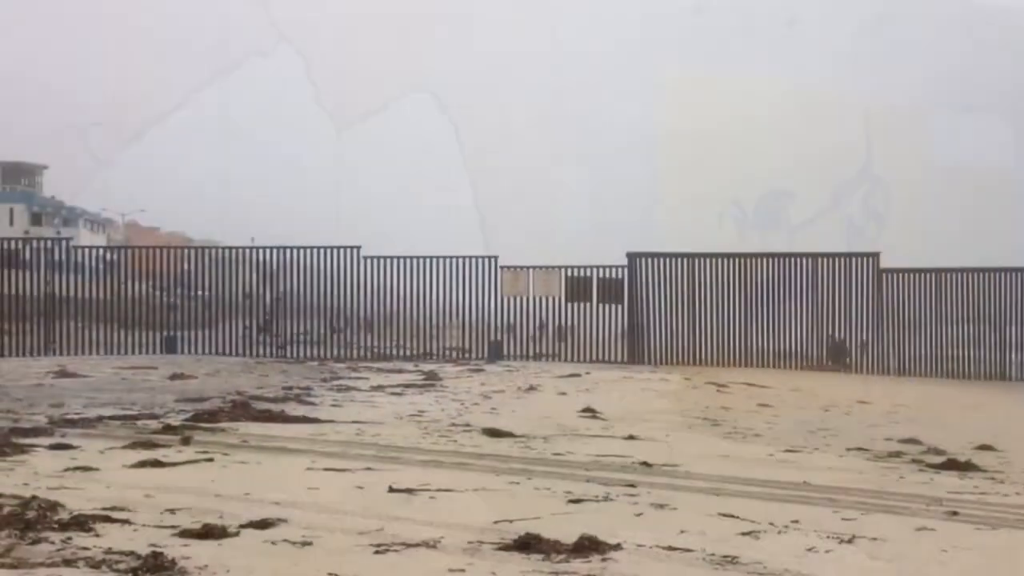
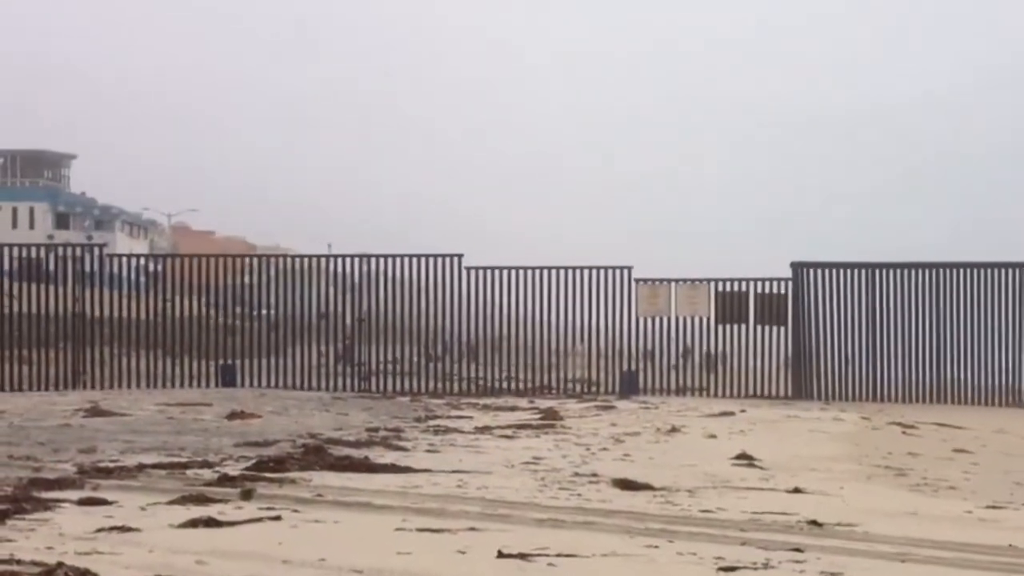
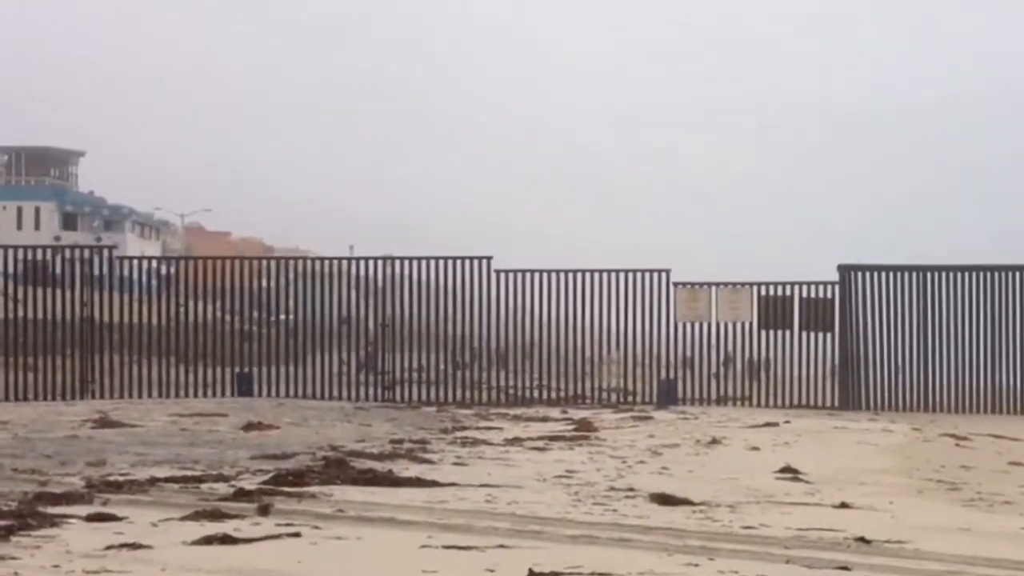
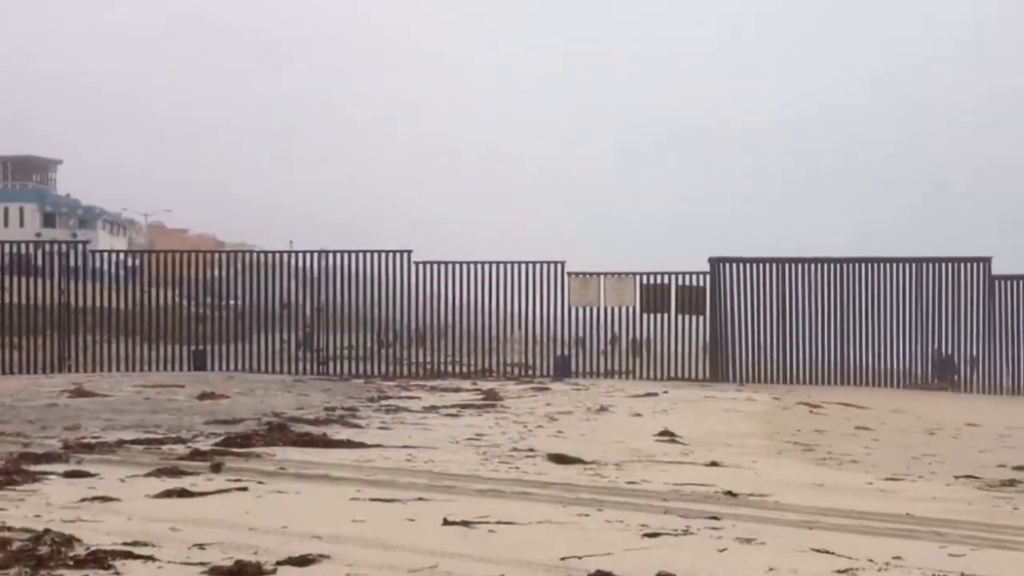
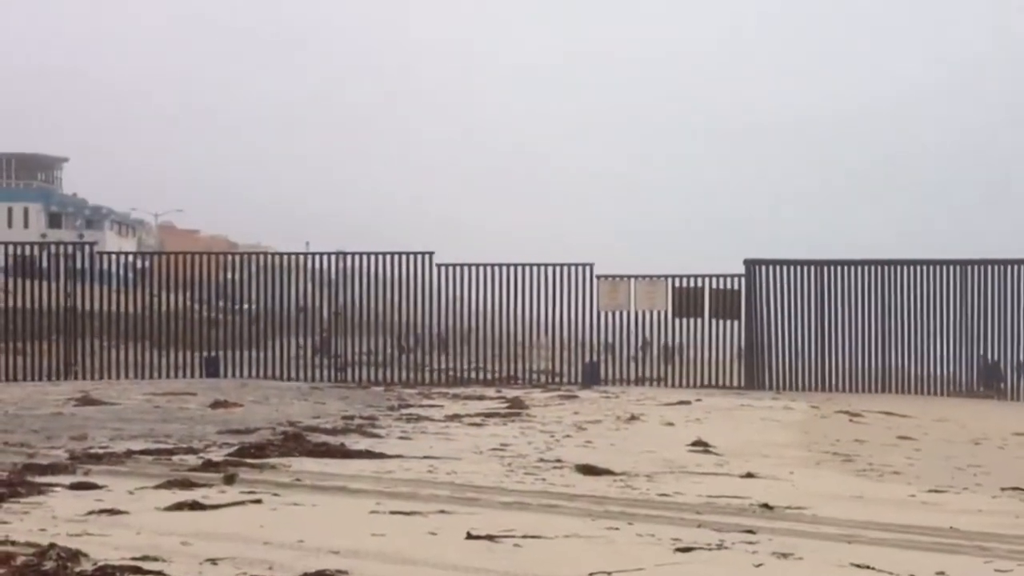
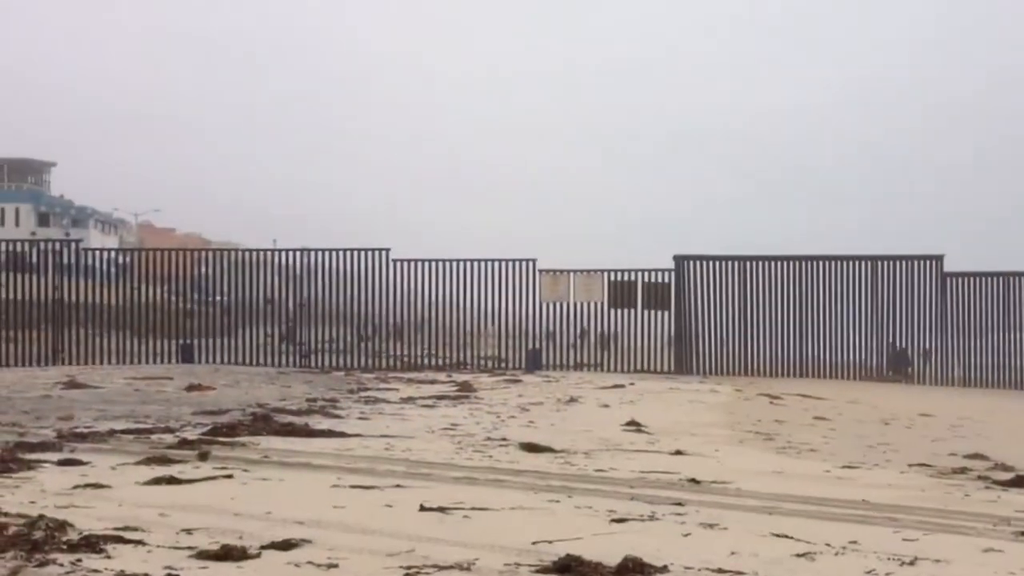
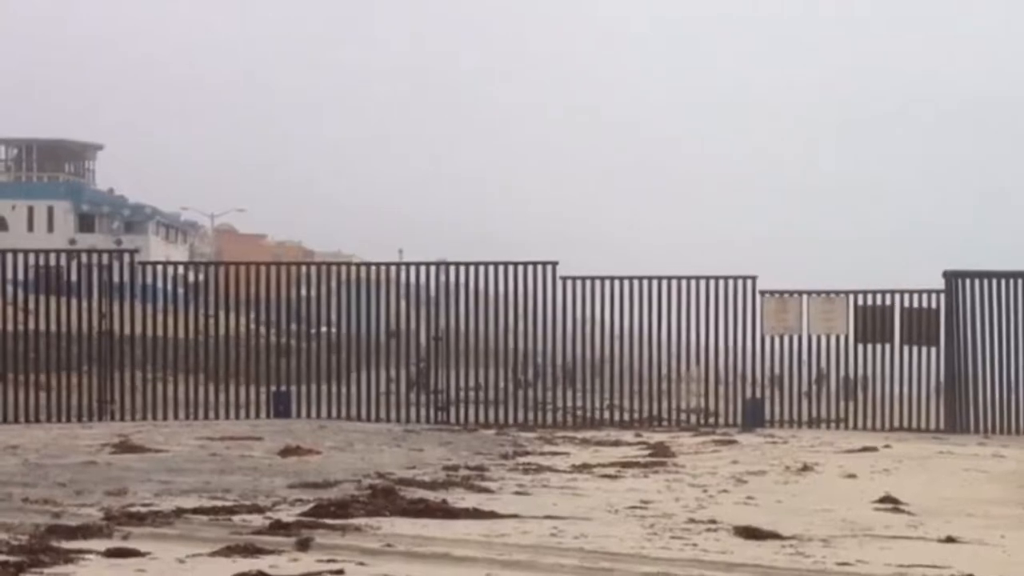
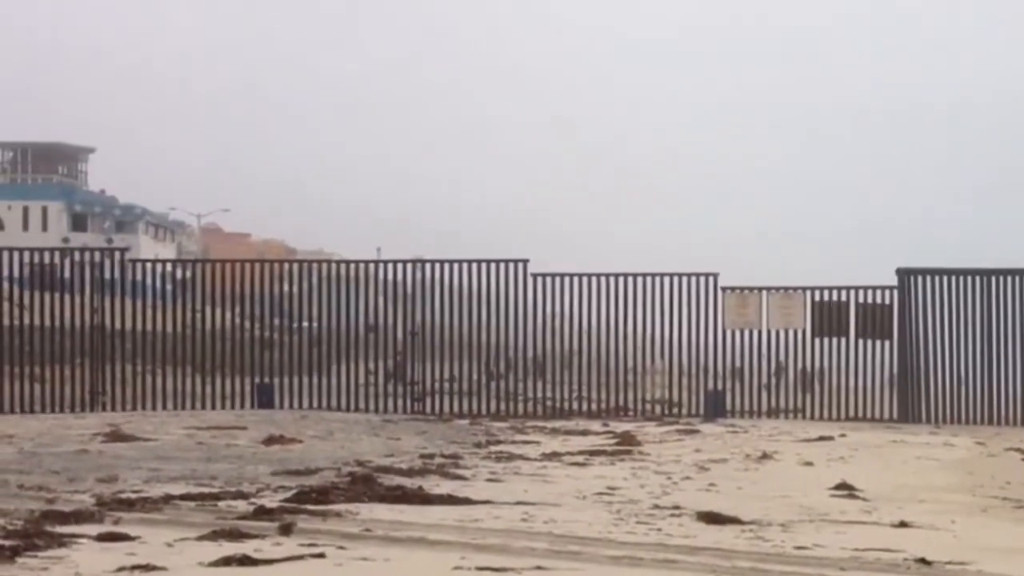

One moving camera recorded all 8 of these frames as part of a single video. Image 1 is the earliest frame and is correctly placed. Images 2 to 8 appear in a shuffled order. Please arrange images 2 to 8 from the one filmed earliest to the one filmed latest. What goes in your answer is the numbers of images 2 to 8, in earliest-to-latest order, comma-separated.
6, 4, 5, 2, 3, 8, 7
